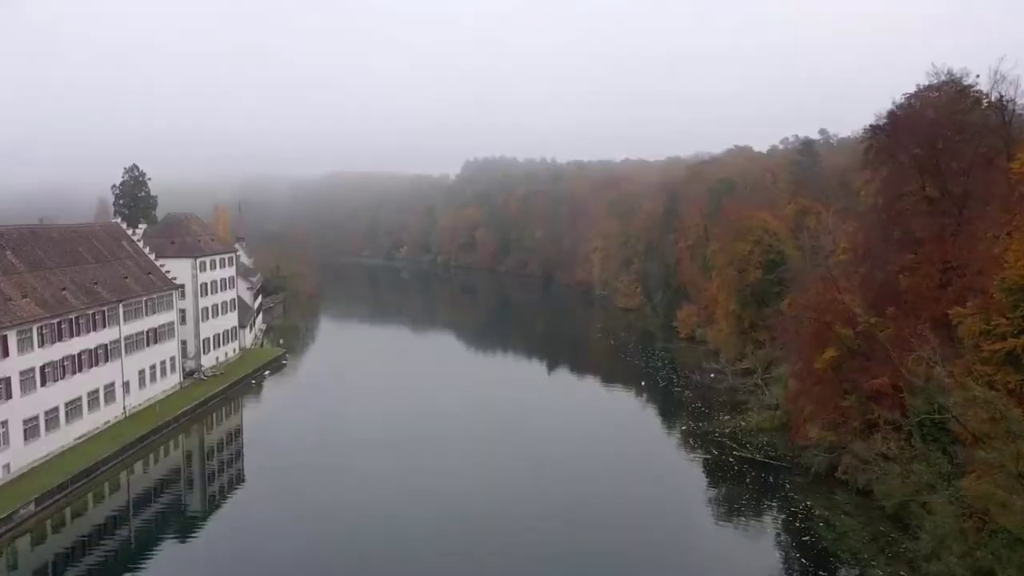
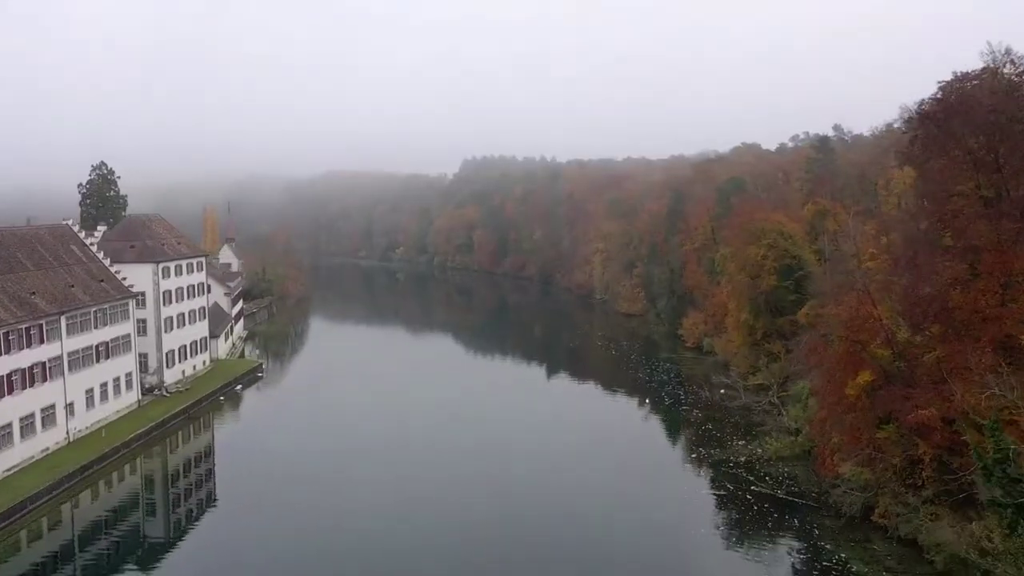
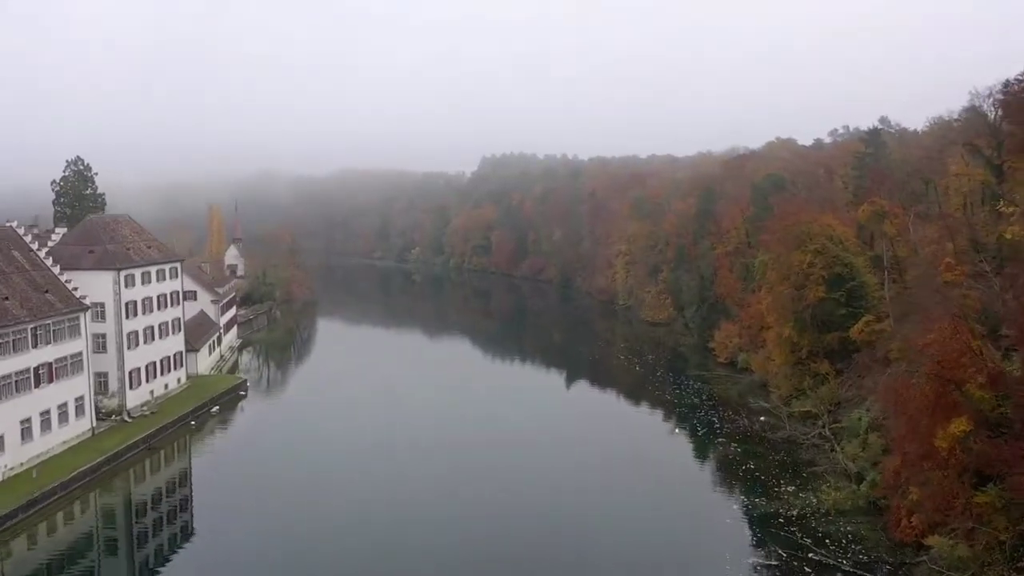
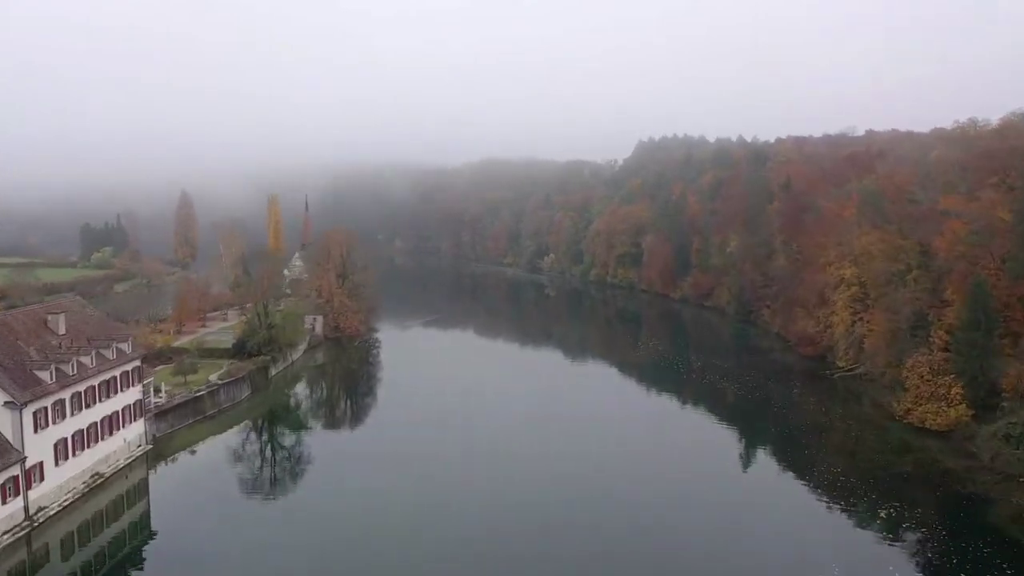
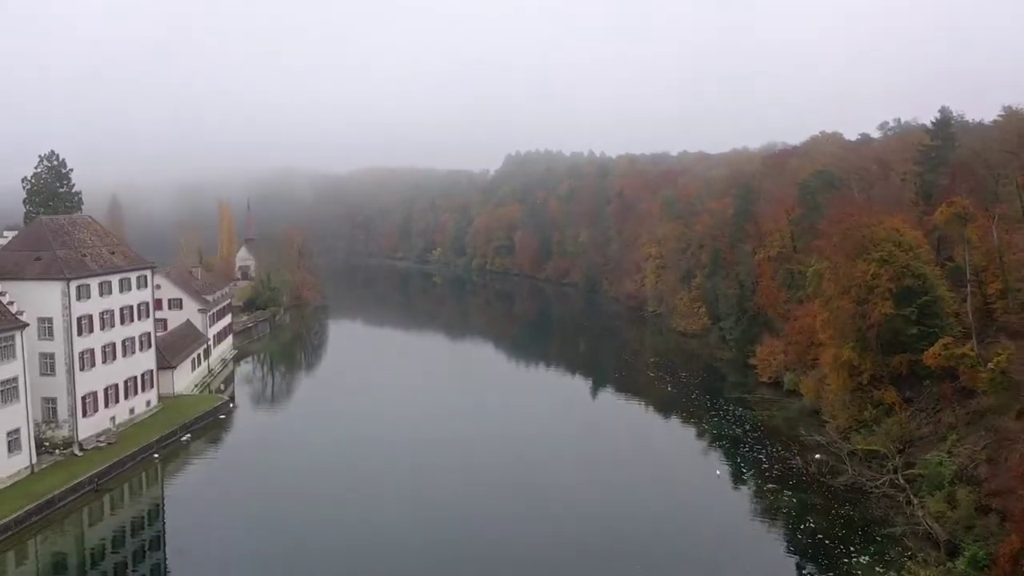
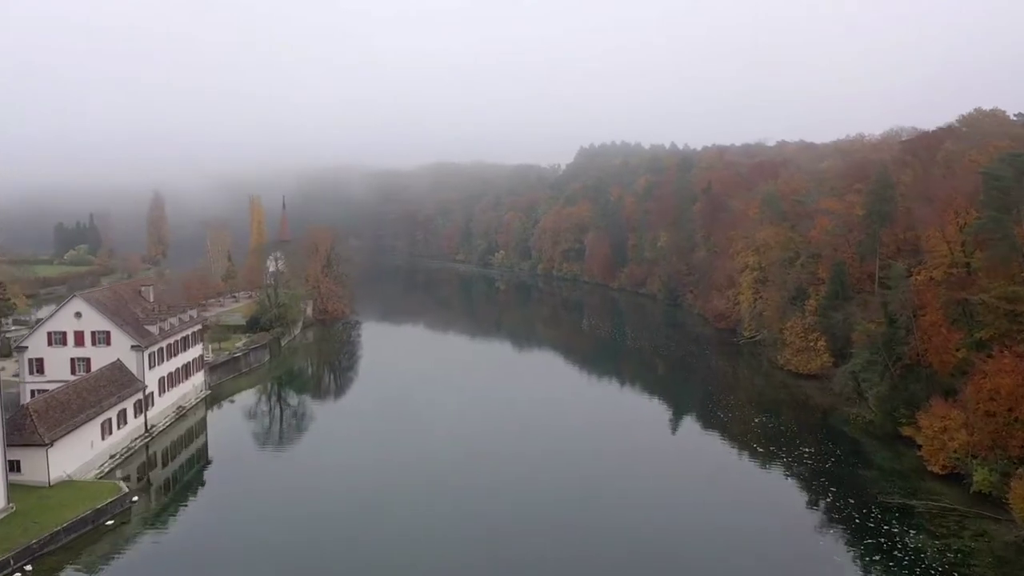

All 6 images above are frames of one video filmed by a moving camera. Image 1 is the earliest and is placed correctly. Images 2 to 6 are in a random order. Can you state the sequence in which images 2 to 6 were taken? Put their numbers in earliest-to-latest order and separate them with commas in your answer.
2, 3, 5, 6, 4
